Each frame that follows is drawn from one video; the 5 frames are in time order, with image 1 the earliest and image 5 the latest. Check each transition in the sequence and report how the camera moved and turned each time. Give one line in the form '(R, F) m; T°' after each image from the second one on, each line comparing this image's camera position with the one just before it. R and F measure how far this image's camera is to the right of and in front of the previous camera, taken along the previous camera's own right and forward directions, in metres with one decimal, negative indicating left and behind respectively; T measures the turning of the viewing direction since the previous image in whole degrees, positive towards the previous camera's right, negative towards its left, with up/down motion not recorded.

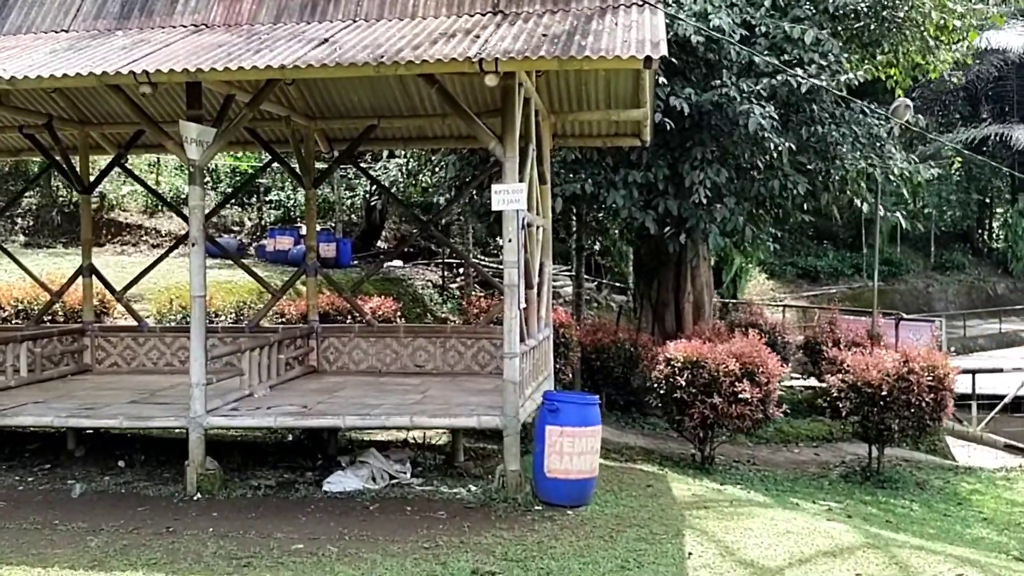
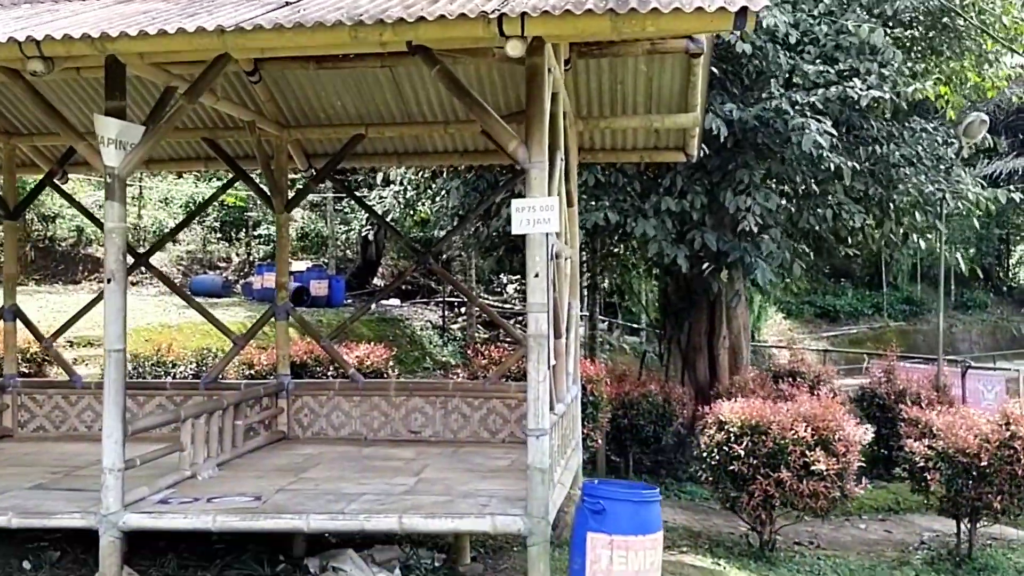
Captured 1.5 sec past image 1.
(-0.1, +1.4) m; 0°
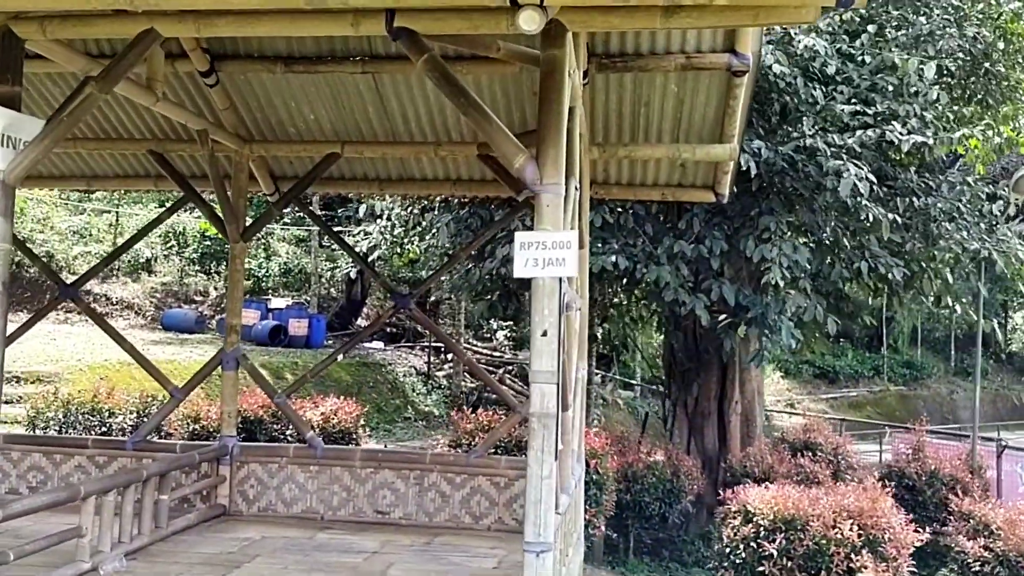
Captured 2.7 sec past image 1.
(0.0, +0.9) m; +1°
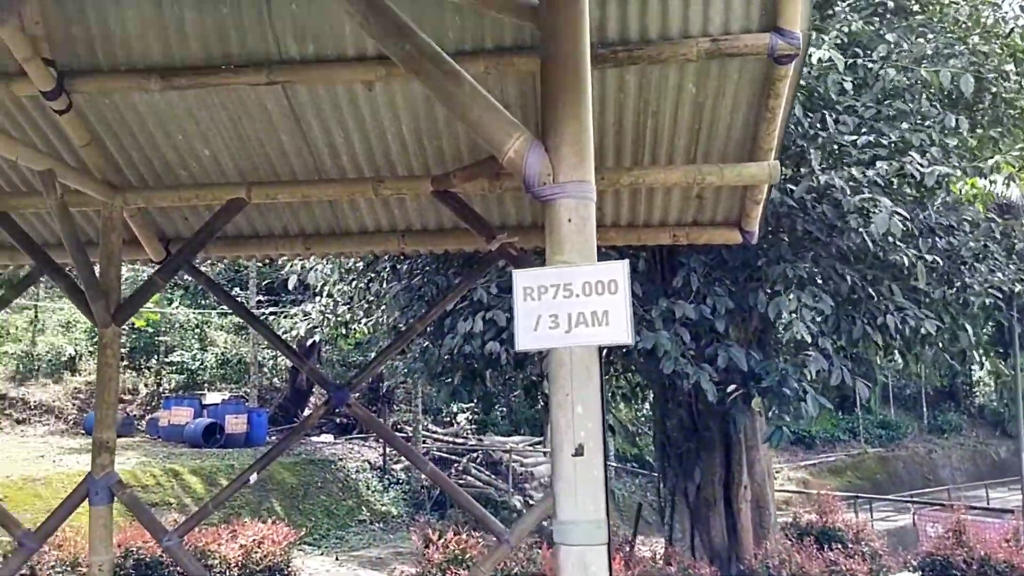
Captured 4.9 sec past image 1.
(-0.1, +1.3) m; +3°
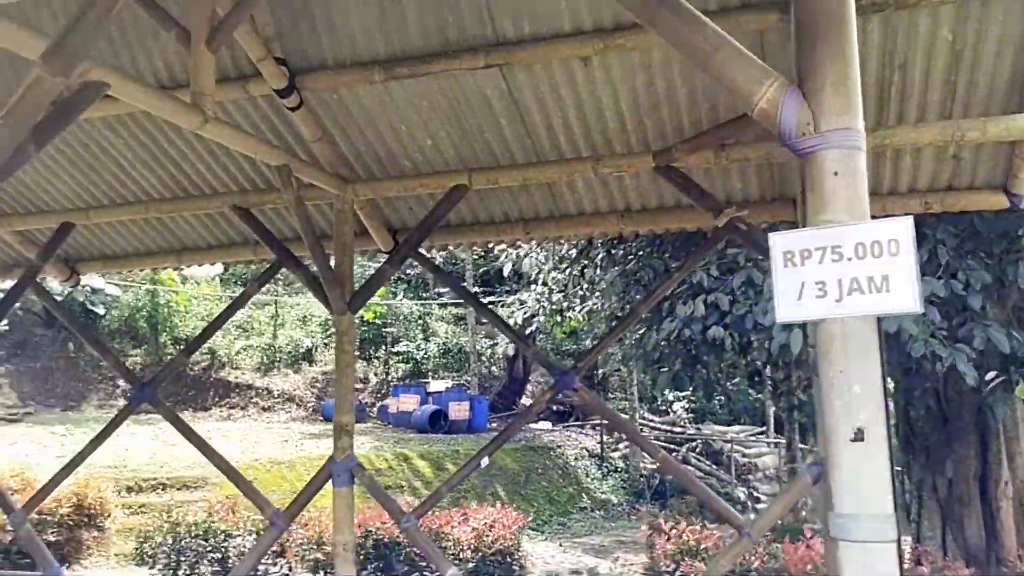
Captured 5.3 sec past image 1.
(-0.1, +0.1) m; -13°
